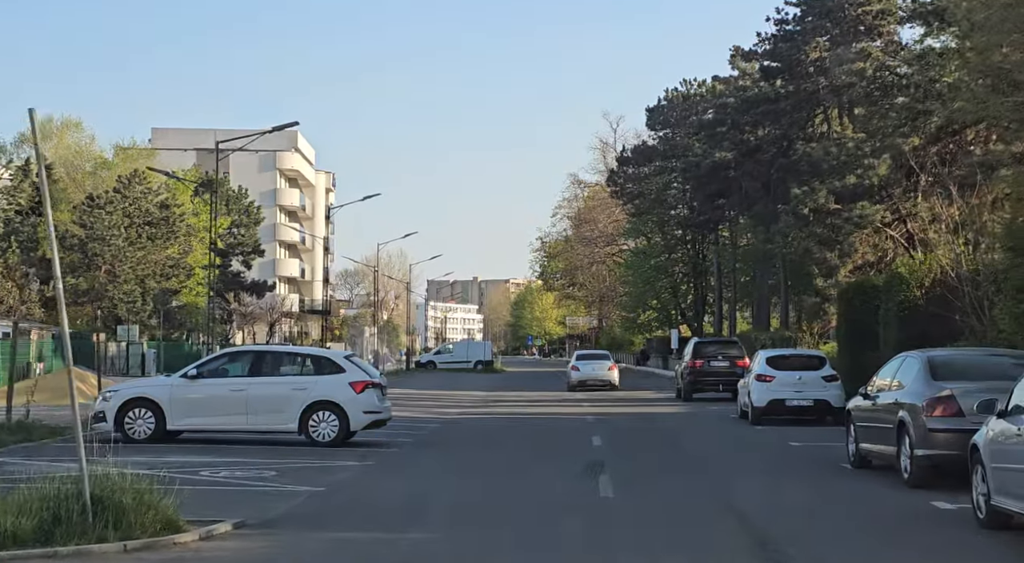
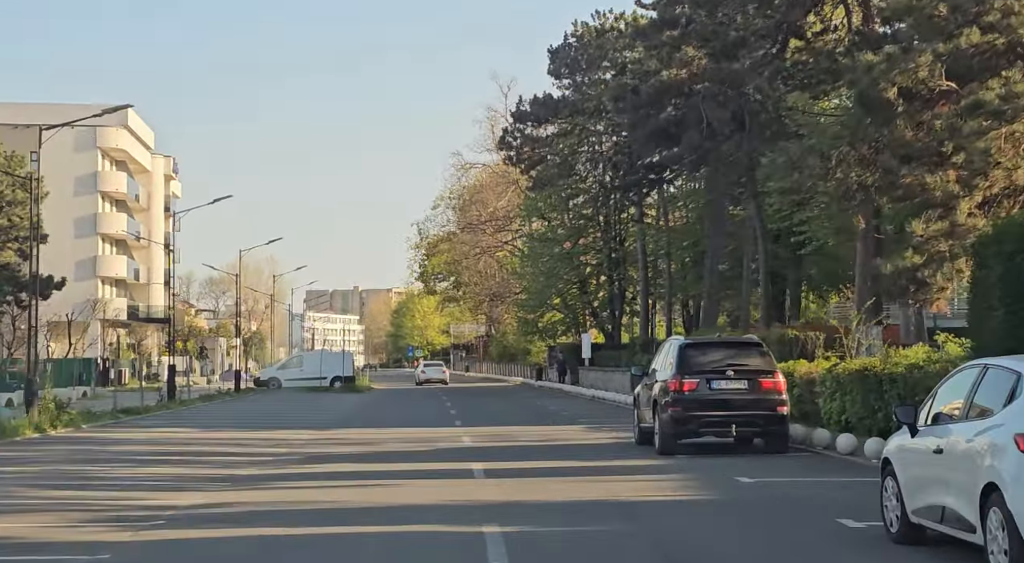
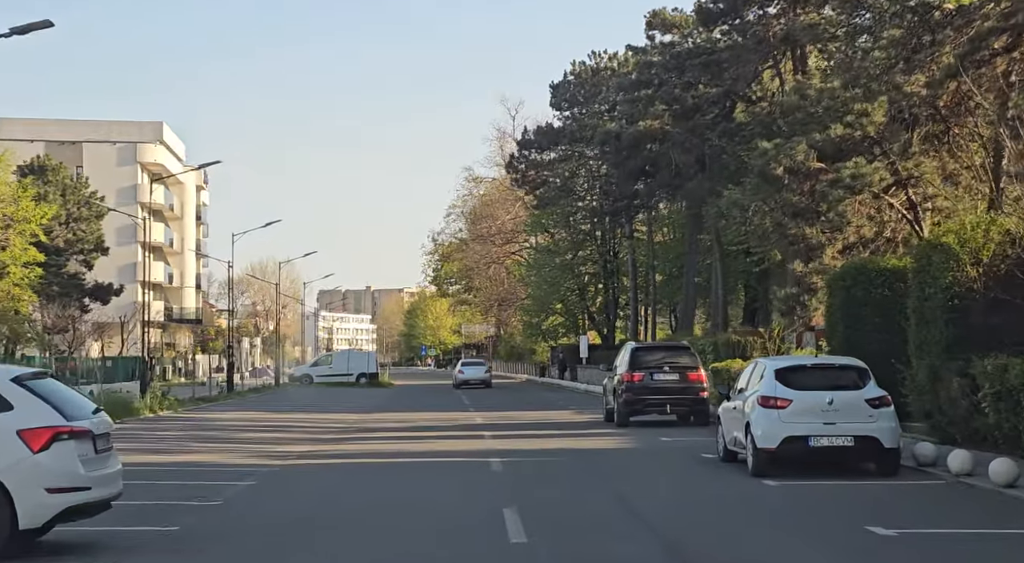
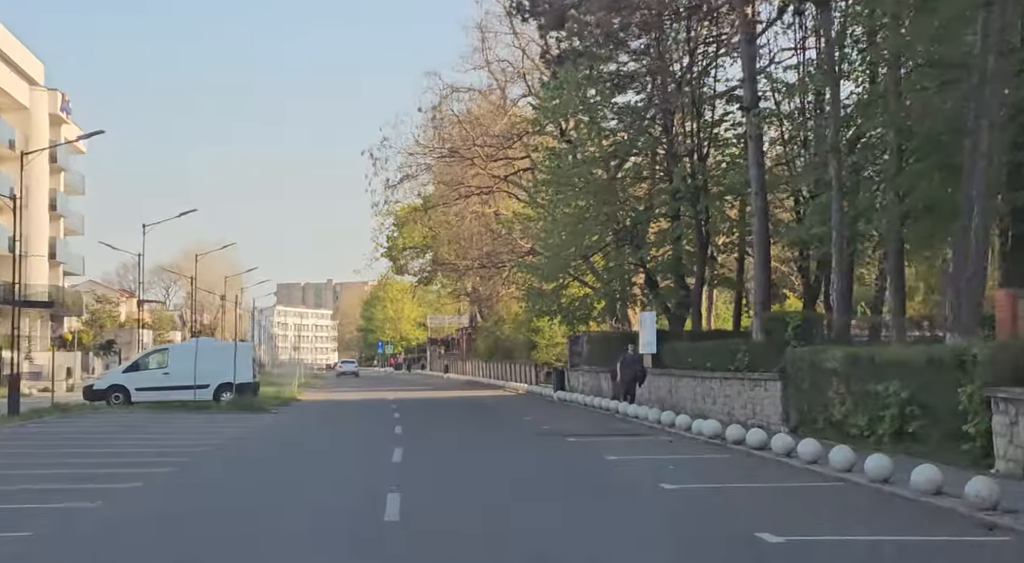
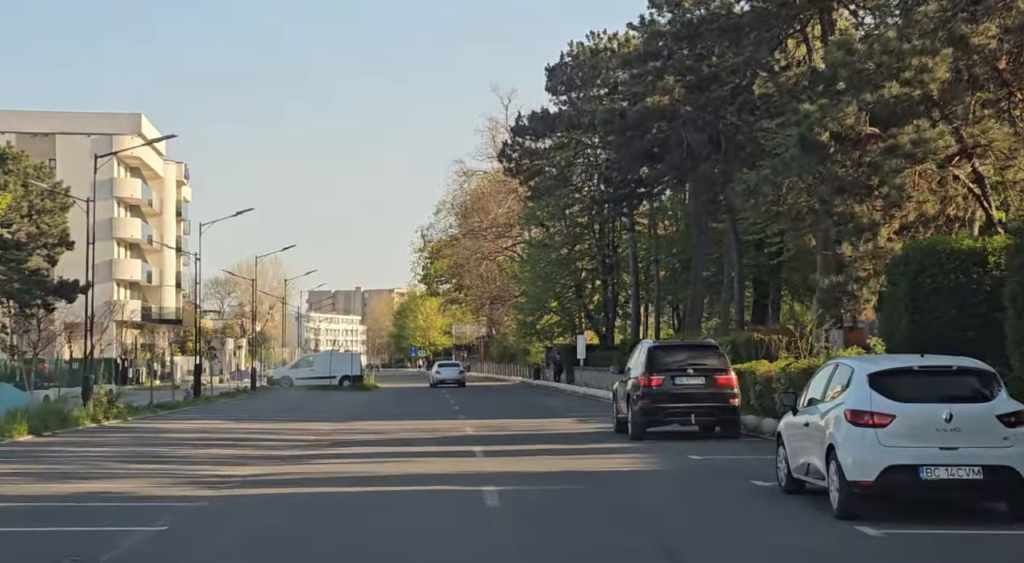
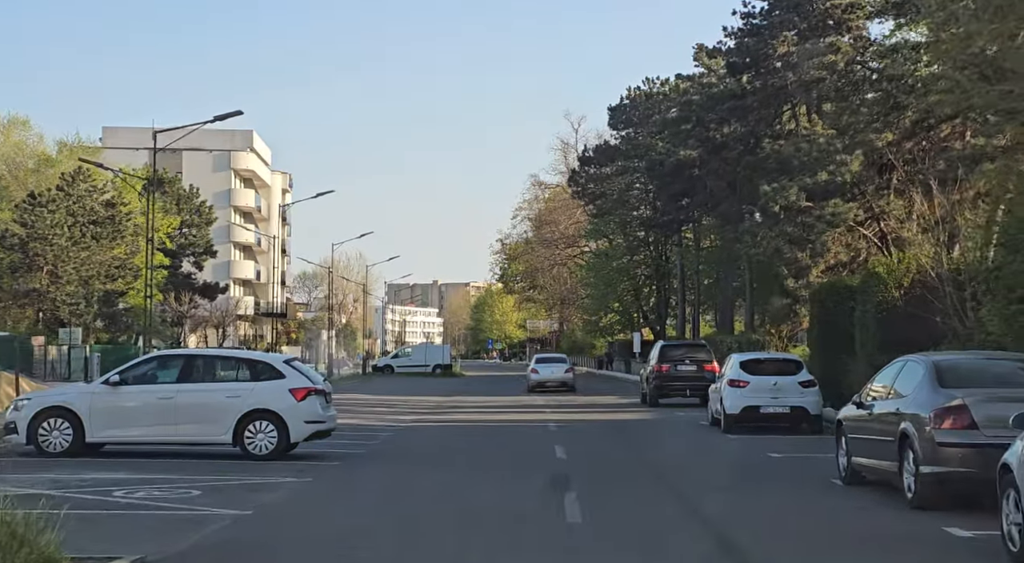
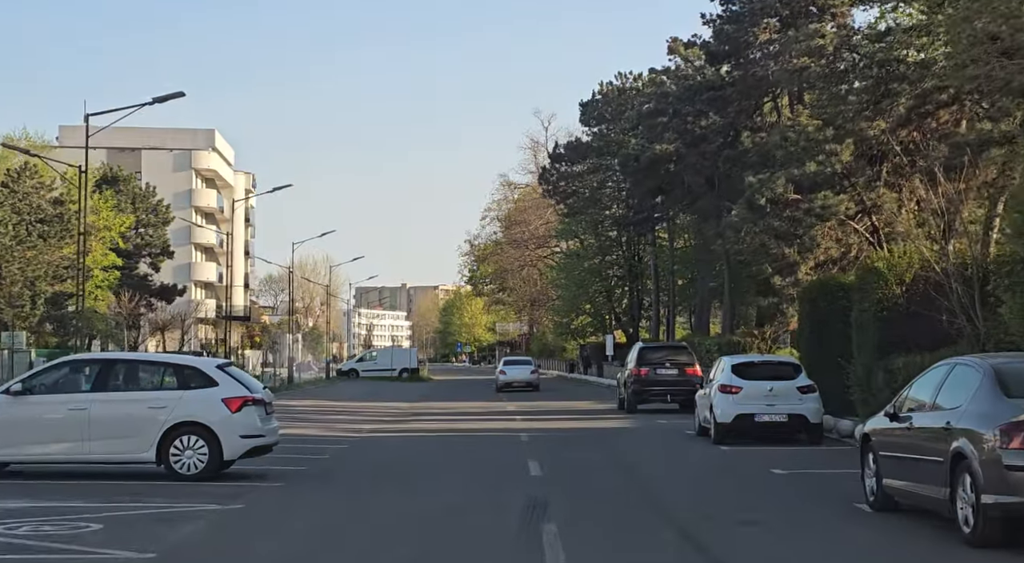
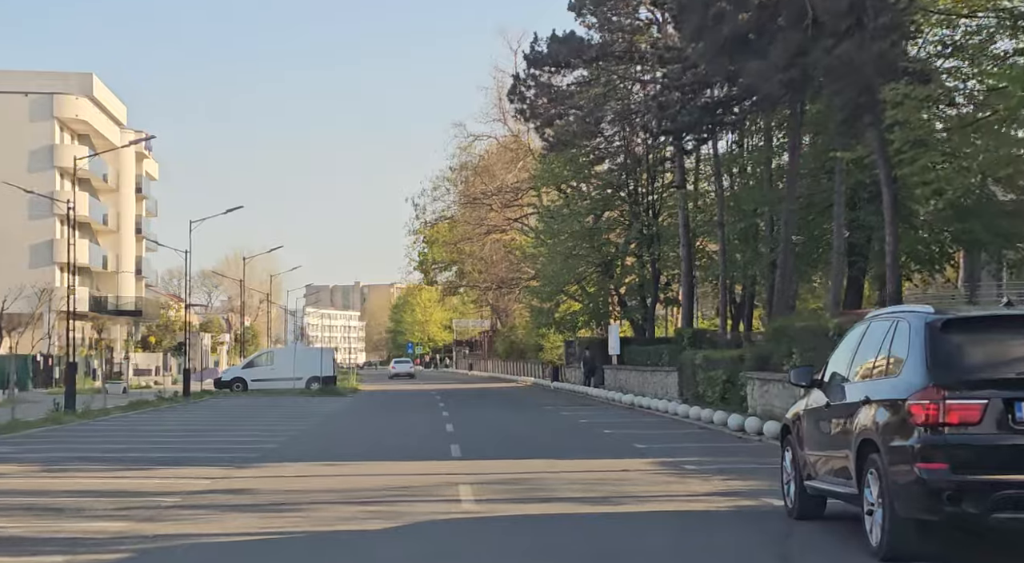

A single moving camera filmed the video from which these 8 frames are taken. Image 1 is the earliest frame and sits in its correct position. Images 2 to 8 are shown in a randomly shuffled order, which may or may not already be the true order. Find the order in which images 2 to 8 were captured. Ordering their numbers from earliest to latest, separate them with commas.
6, 7, 3, 5, 2, 8, 4
